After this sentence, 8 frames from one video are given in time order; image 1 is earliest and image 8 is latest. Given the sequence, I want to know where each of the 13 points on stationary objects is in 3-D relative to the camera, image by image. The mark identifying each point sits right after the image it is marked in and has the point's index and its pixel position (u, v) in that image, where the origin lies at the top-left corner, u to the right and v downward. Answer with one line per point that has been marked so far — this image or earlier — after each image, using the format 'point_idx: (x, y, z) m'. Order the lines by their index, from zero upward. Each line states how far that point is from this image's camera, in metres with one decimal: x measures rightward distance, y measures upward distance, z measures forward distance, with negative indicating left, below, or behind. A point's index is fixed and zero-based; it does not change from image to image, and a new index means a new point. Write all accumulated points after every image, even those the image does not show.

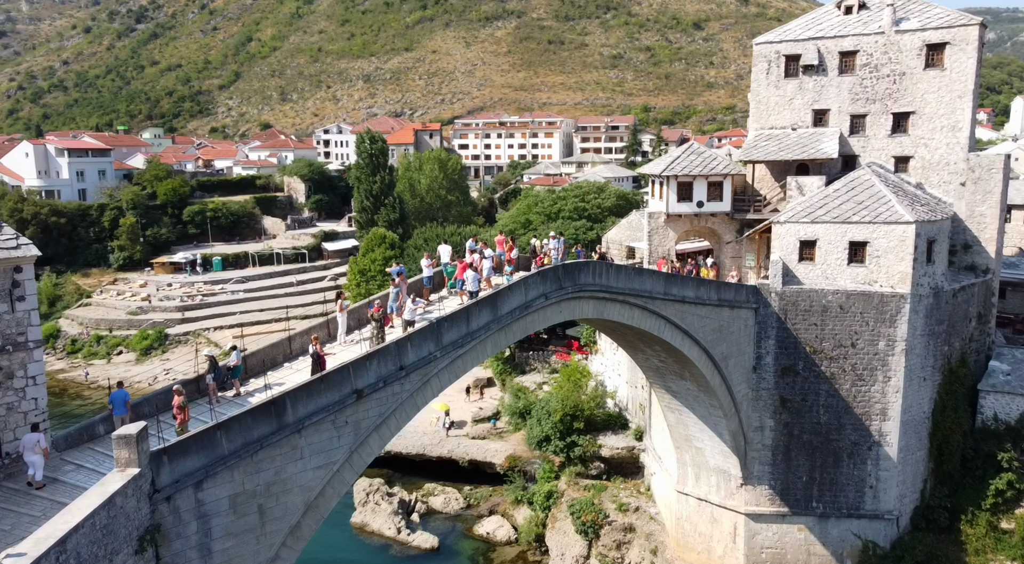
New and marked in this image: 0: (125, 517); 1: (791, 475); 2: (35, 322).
0: (-3.9, -2.4, +7.8) m
1: (+6.8, -4.7, +18.6) m
2: (-5.7, -0.5, +9.2) m
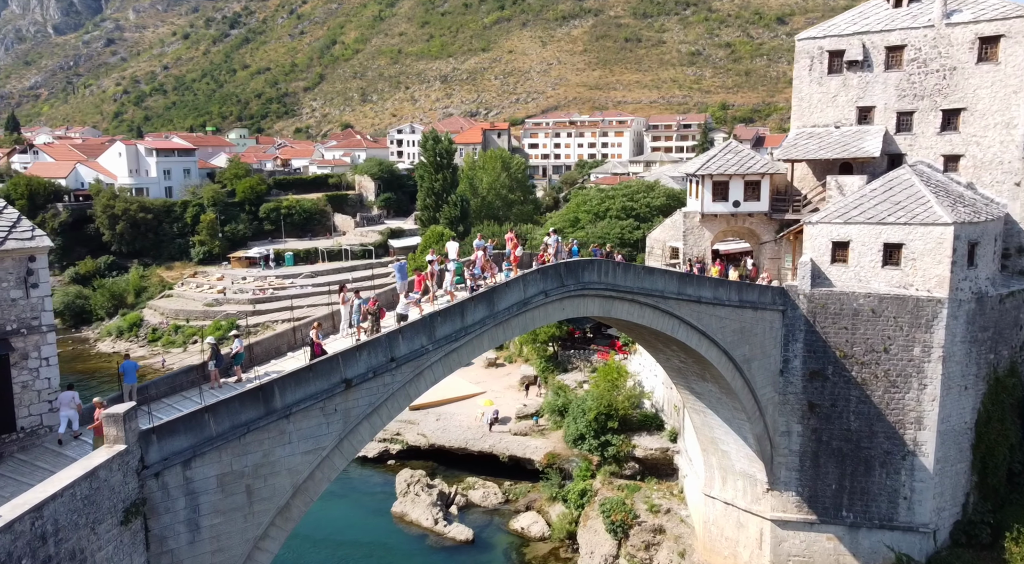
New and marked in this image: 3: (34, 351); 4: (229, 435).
0: (-4.4, -2.3, +8.4) m
1: (+7.3, -4.7, +18.1) m
2: (-6.0, -0.3, +10.0) m
3: (-6.1, -0.9, +9.9) m
4: (-3.6, -1.9, +9.8) m
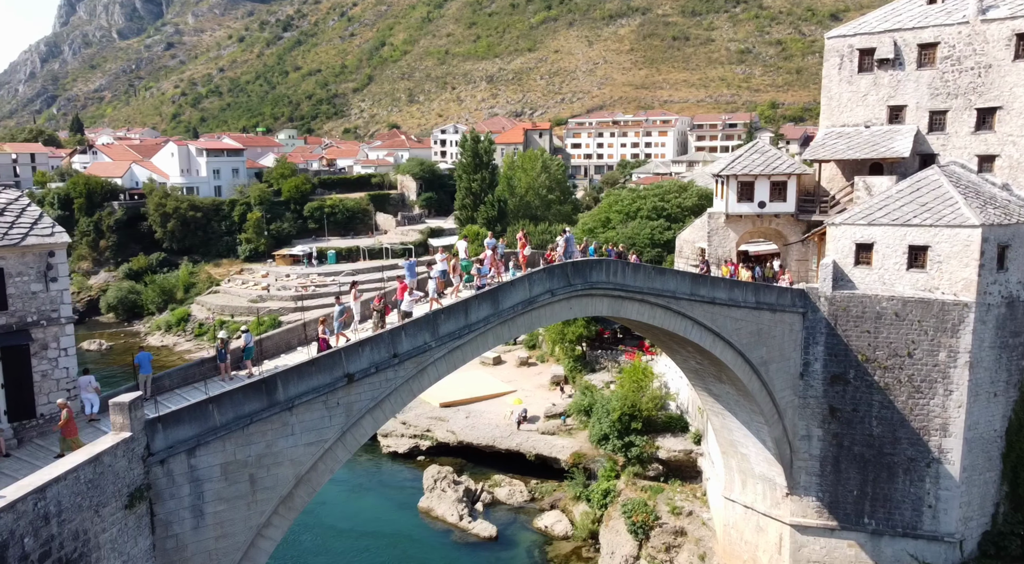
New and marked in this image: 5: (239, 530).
0: (-4.6, -2.2, +8.9) m
1: (+7.6, -4.8, +17.8) m
2: (-6.1, -0.3, +10.6) m
3: (-6.2, -0.8, +10.4) m
4: (-3.7, -1.9, +10.1) m
5: (-3.7, -3.3, +10.4) m
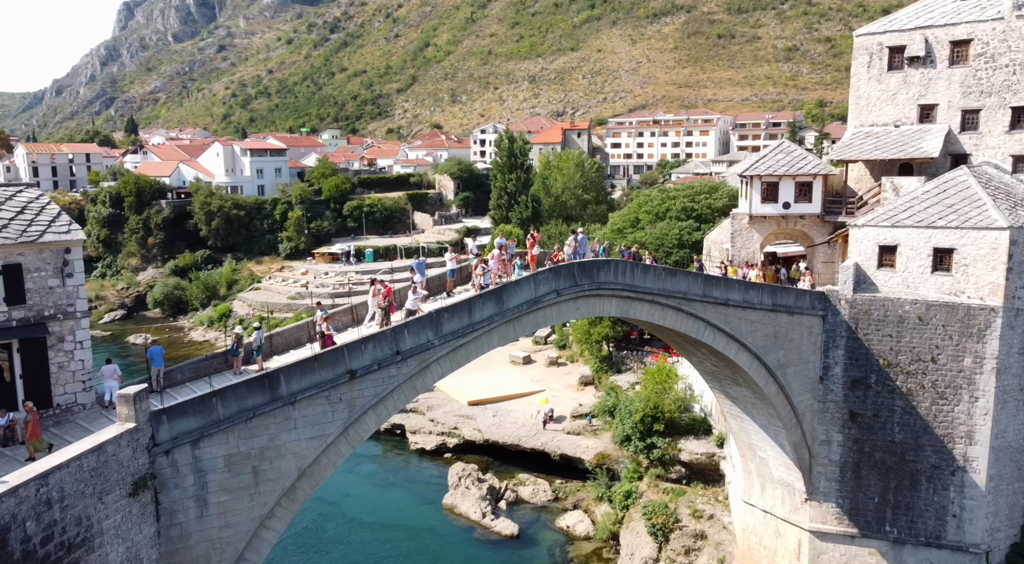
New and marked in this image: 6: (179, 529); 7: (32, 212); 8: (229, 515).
0: (-4.7, -2.2, +9.2) m
1: (+7.9, -4.8, +17.5) m
2: (-6.1, -0.2, +11.0) m
3: (-6.3, -0.7, +10.9) m
4: (-3.7, -1.9, +10.4) m
5: (-3.7, -3.3, +10.7) m
6: (-4.4, -3.3, +10.2) m
7: (-6.8, +1.0, +10.9) m
8: (-3.9, -3.2, +10.6) m
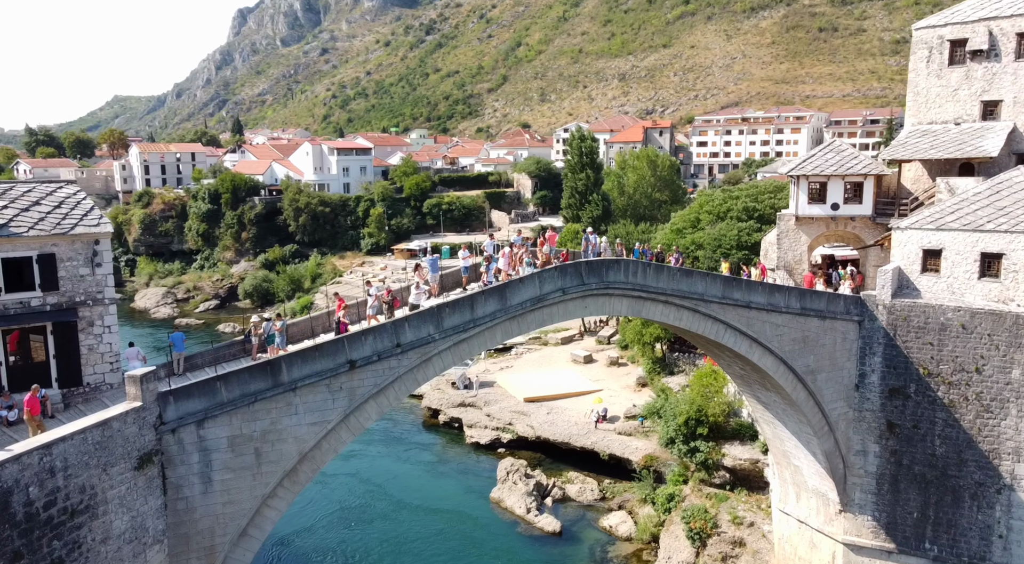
0: (-5.1, -2.0, +10.0) m
1: (+8.4, -5.0, +16.8) m
2: (-6.2, 0.0, +12.0) m
3: (-6.4, -0.6, +11.9) m
4: (-4.0, -1.7, +11.1) m
5: (-4.0, -3.2, +11.4) m
6: (-4.7, -3.2, +11.0) m
7: (-6.9, +1.2, +12.0) m
8: (-4.1, -3.1, +11.3) m
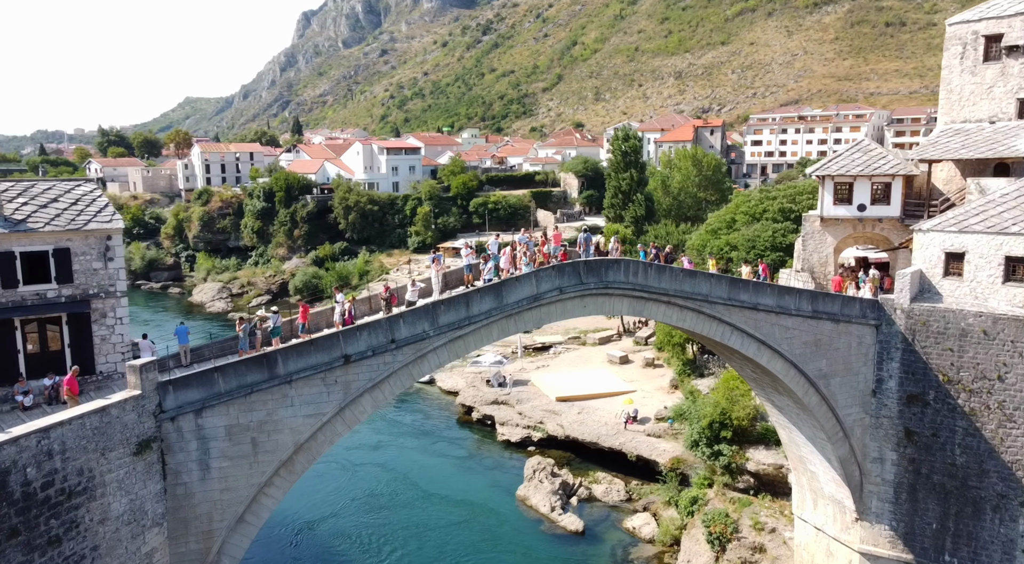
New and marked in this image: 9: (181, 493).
0: (-5.4, -2.0, +10.6) m
1: (+8.6, -5.0, +16.3) m
2: (-6.3, +0.1, +12.6) m
3: (-6.5, -0.5, +12.5) m
4: (-4.2, -1.7, +11.6) m
5: (-4.2, -3.1, +11.8) m
6: (-4.9, -3.1, +11.5) m
7: (-7.0, +1.3, +12.6) m
8: (-4.3, -3.0, +11.7) m
9: (-4.9, -3.1, +11.4) m
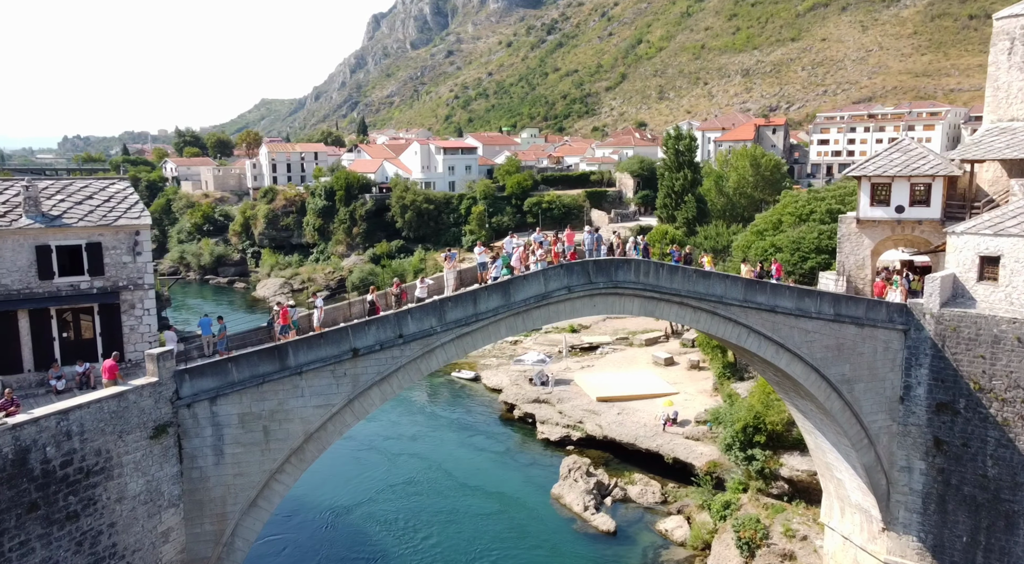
0: (-5.5, -1.9, +11.2) m
1: (+8.9, -5.1, +15.7) m
2: (-6.2, +0.2, +13.3) m
3: (-6.4, -0.4, +13.2) m
4: (-4.1, -1.6, +12.1) m
5: (-4.1, -3.0, +12.3) m
6: (-4.9, -3.0, +12.1) m
7: (-6.9, +1.4, +13.4) m
8: (-4.3, -2.9, +12.3) m
9: (-4.9, -3.0, +12.0) m
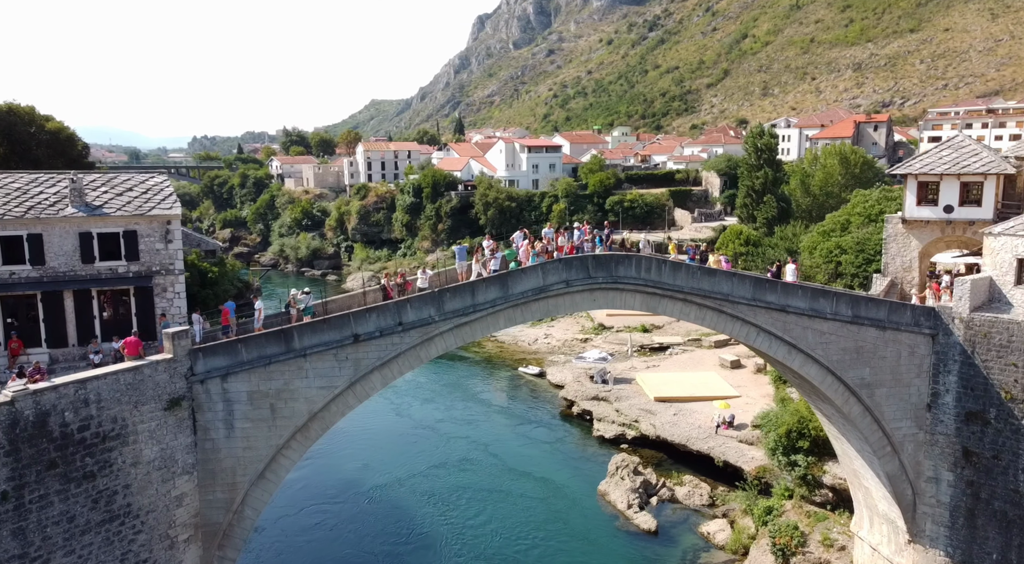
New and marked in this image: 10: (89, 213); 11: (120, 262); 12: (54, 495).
0: (-5.7, -1.6, +12.3) m
1: (+9.0, -5.2, +14.9) m
2: (-6.2, +0.4, +14.4) m
3: (-6.4, -0.1, +14.4) m
4: (-4.3, -1.4, +13.0) m
5: (-4.3, -2.8, +13.2) m
6: (-5.1, -2.7, +13.1) m
7: (-6.8, +1.7, +14.6) m
8: (-4.5, -2.7, +13.2) m
9: (-5.2, -2.8, +13.0) m
10: (-7.6, +1.2, +13.8) m
11: (-7.2, +0.4, +14.0) m
12: (-6.8, -3.2, +11.4) m
